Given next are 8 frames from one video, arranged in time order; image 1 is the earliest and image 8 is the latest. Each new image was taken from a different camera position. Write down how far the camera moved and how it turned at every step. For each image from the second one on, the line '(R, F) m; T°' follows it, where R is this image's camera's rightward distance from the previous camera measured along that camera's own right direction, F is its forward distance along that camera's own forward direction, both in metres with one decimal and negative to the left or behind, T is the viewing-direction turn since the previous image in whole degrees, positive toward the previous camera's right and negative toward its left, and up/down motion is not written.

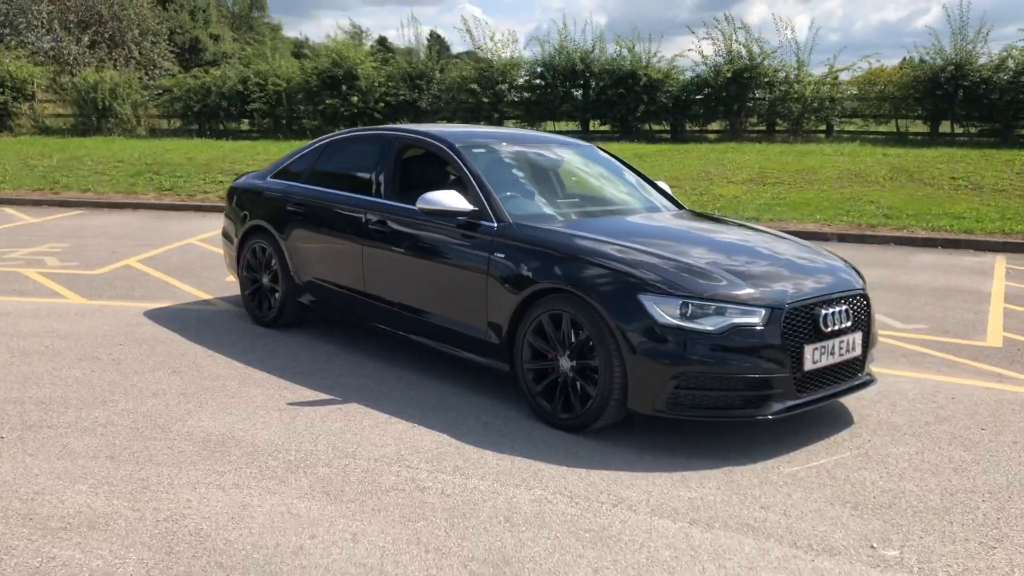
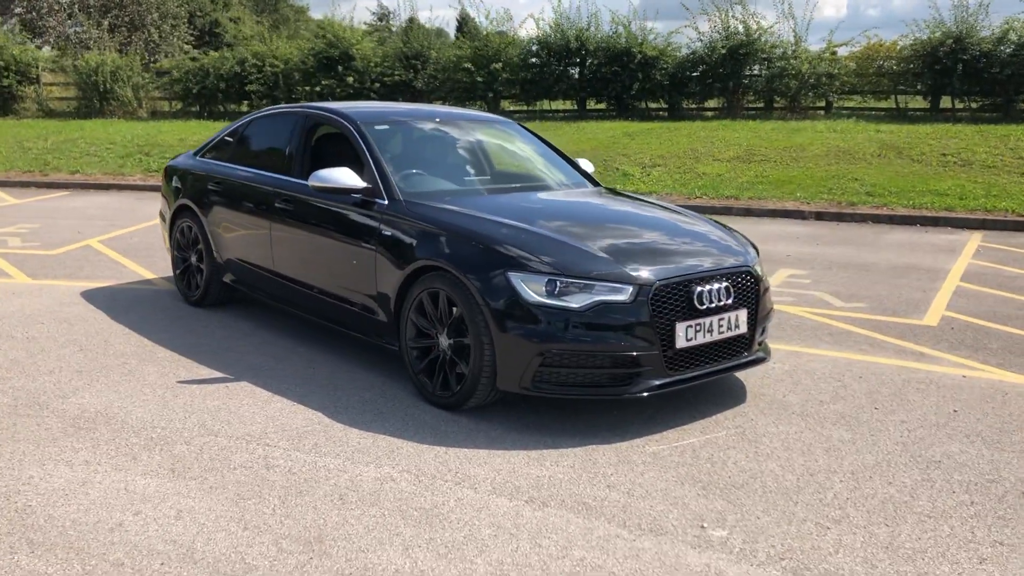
(+0.7, 0.0) m; -2°
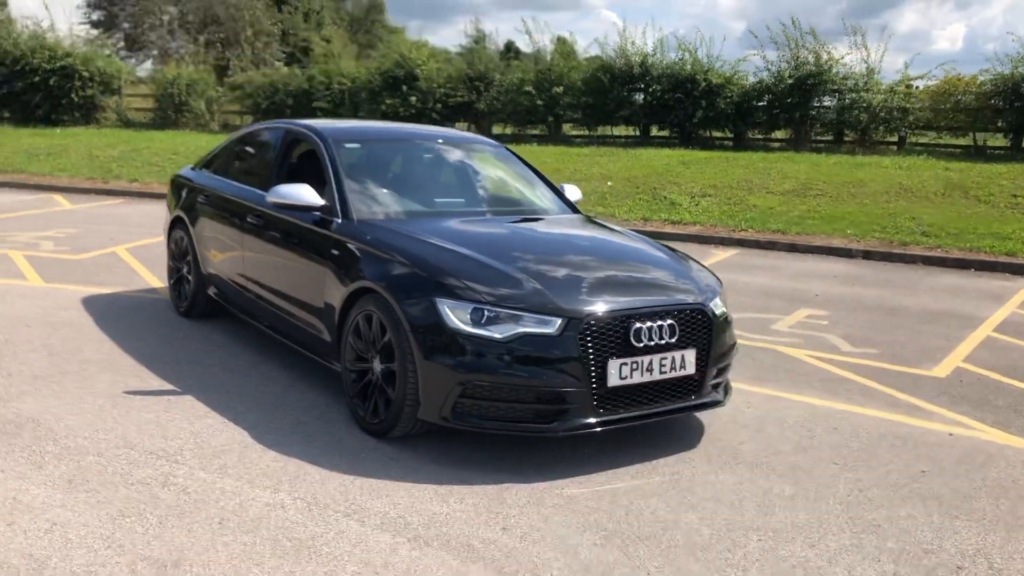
(+0.7, +0.2) m; -5°
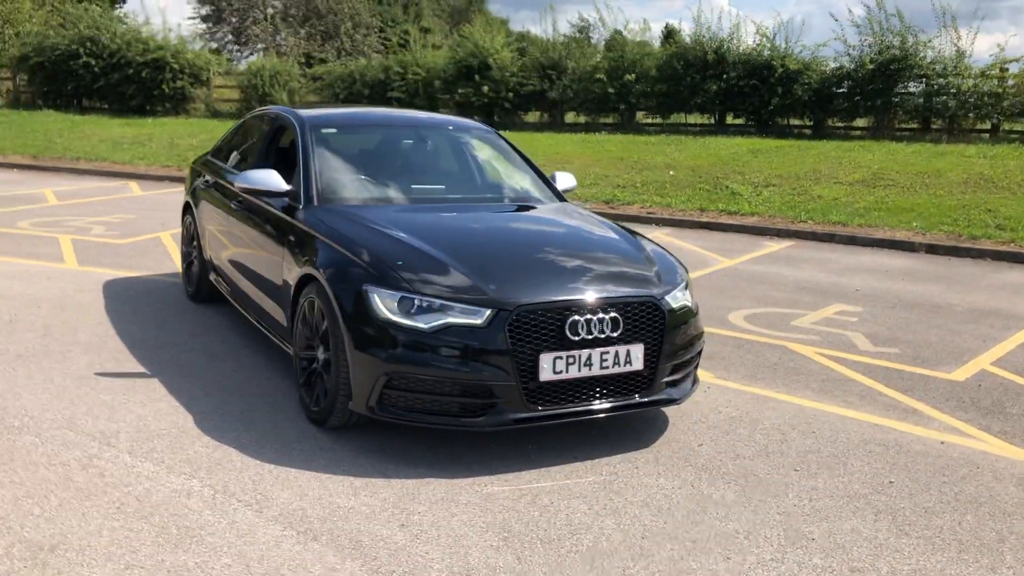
(+0.7, +0.2) m; -6°
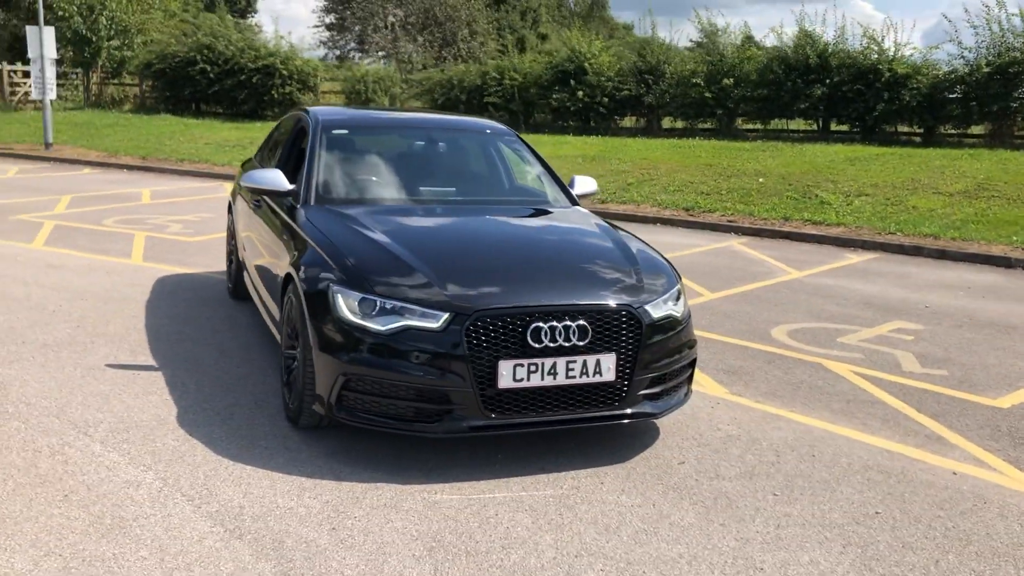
(+0.6, +0.1) m; -7°
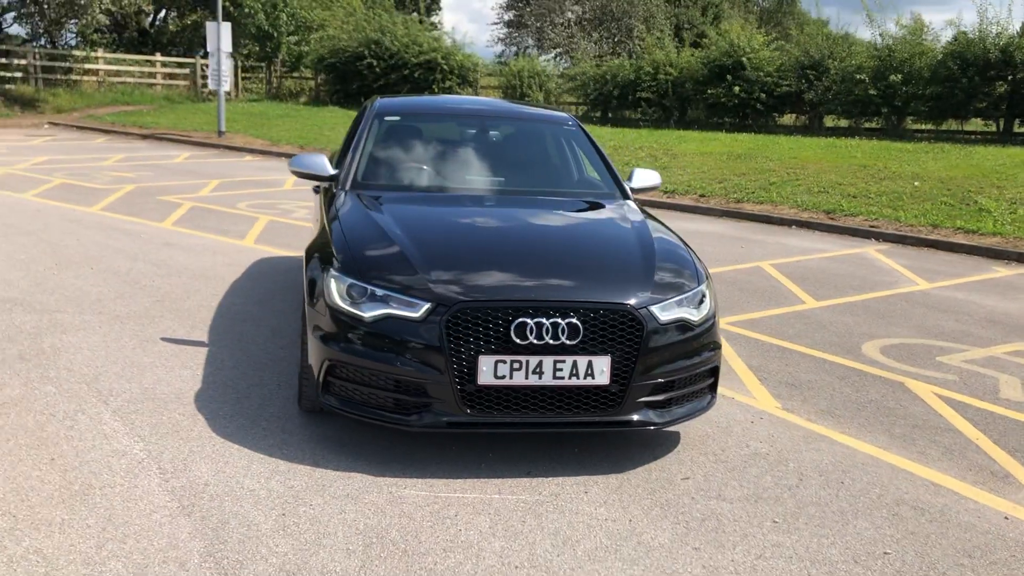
(+0.7, +0.2) m; -11°
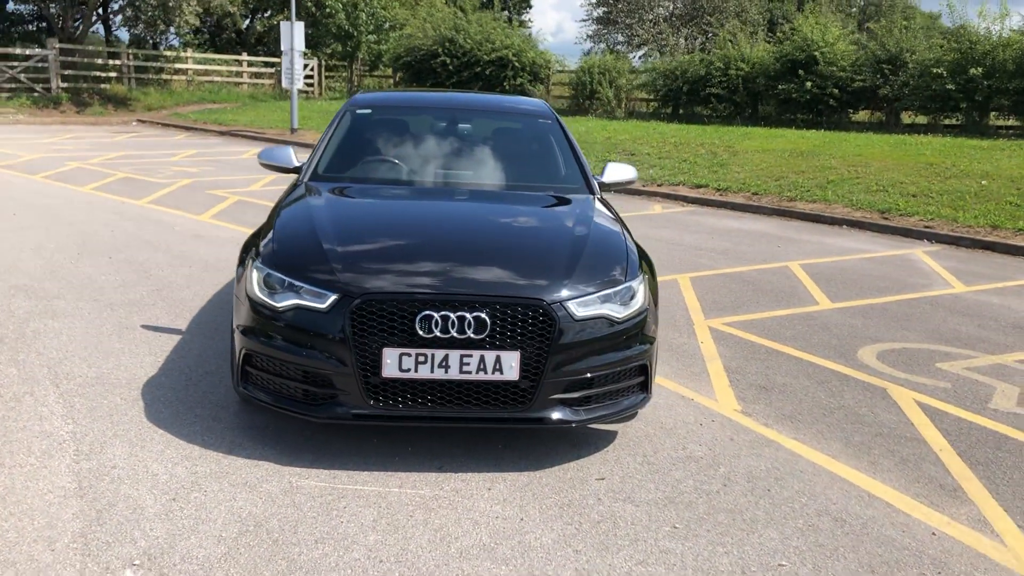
(+0.7, +0.1) m; -6°
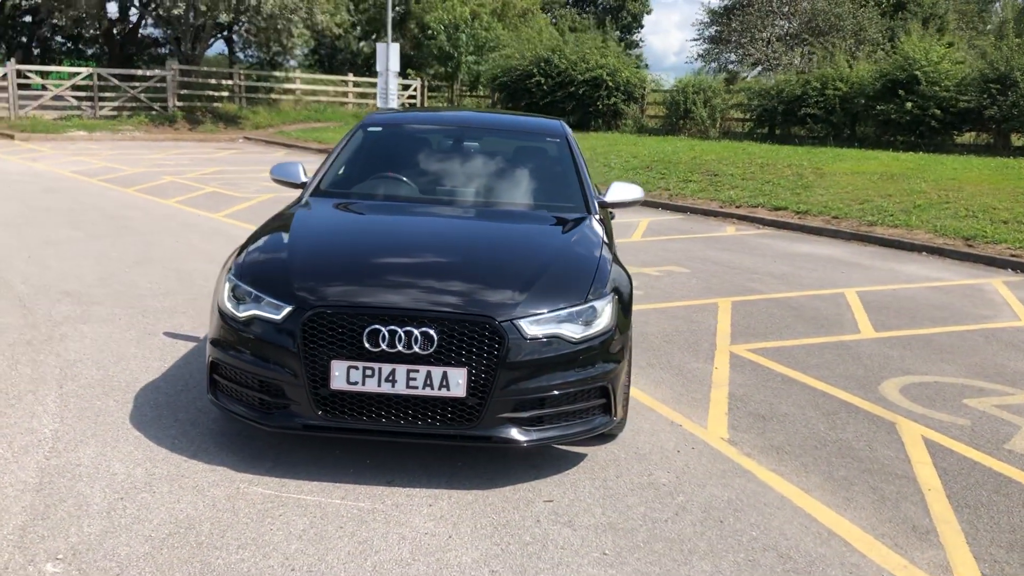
(+0.6, 0.0) m; -7°
